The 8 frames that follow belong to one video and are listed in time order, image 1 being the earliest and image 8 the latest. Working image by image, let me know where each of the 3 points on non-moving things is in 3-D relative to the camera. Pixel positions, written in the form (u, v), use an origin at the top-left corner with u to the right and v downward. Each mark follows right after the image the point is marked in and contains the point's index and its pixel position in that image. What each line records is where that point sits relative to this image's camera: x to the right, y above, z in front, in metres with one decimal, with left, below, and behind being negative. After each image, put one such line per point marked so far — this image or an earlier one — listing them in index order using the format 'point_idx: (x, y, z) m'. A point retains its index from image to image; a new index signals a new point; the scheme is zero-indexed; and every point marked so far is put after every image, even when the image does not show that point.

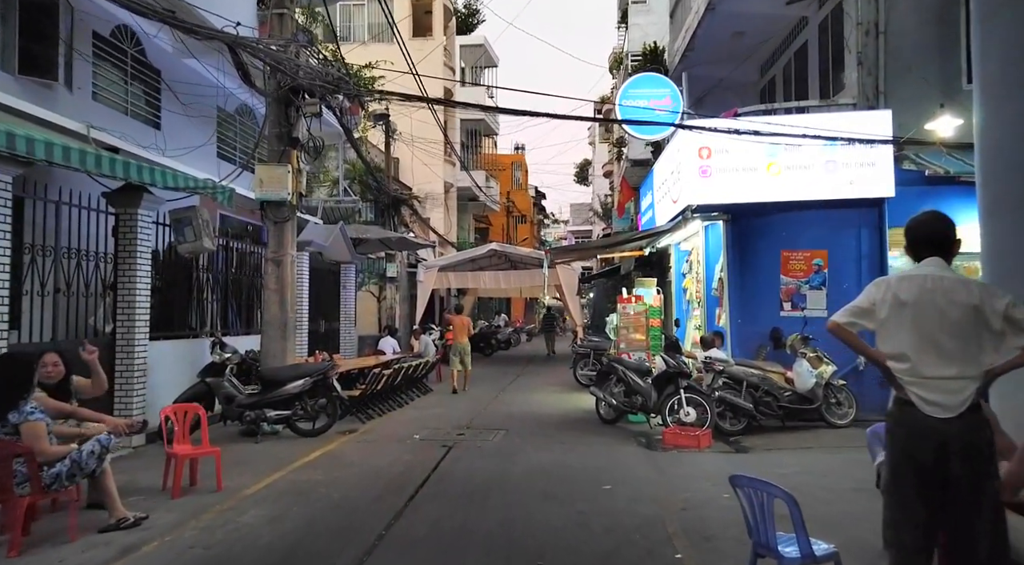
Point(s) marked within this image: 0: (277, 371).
0: (-2.8, -1.0, +9.0) m
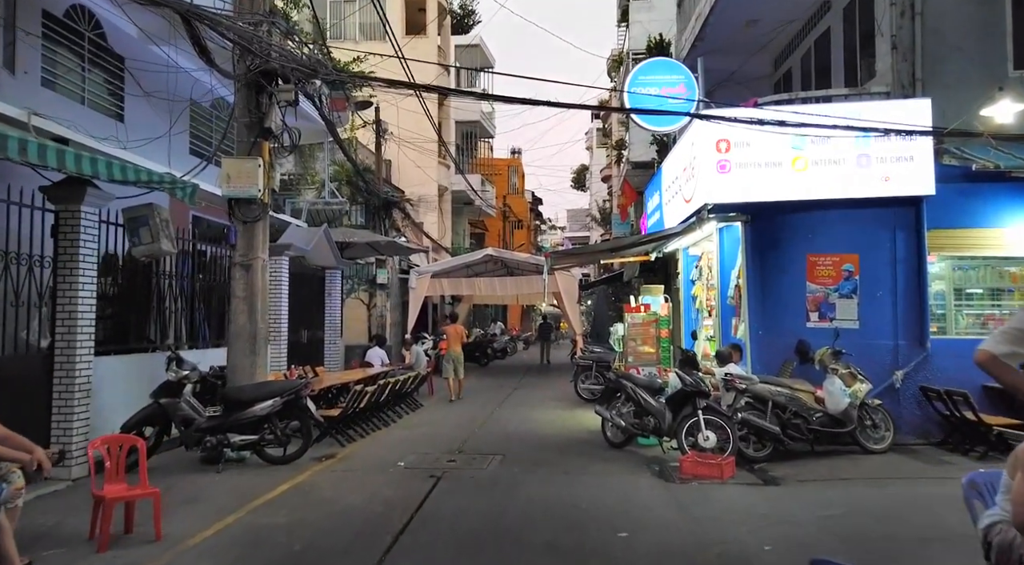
0: (-2.8, -1.1, +7.9) m
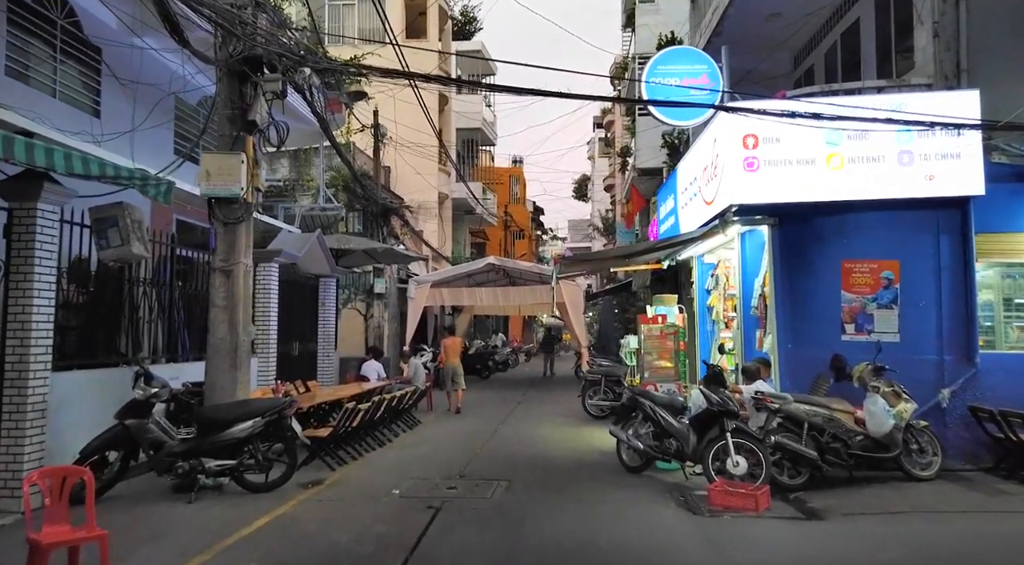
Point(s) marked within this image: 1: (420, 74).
0: (-2.7, -1.2, +7.1) m
1: (-1.0, +2.3, +8.3) m
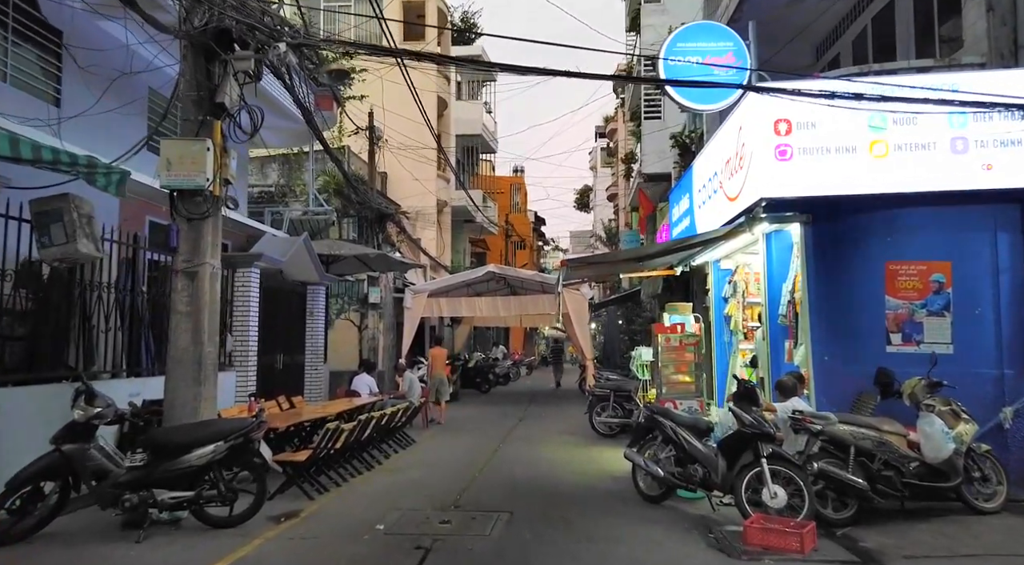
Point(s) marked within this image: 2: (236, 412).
0: (-2.7, -1.2, +6.1) m
1: (-1.0, +2.2, +7.4) m
2: (-3.0, -1.4, +8.2) m
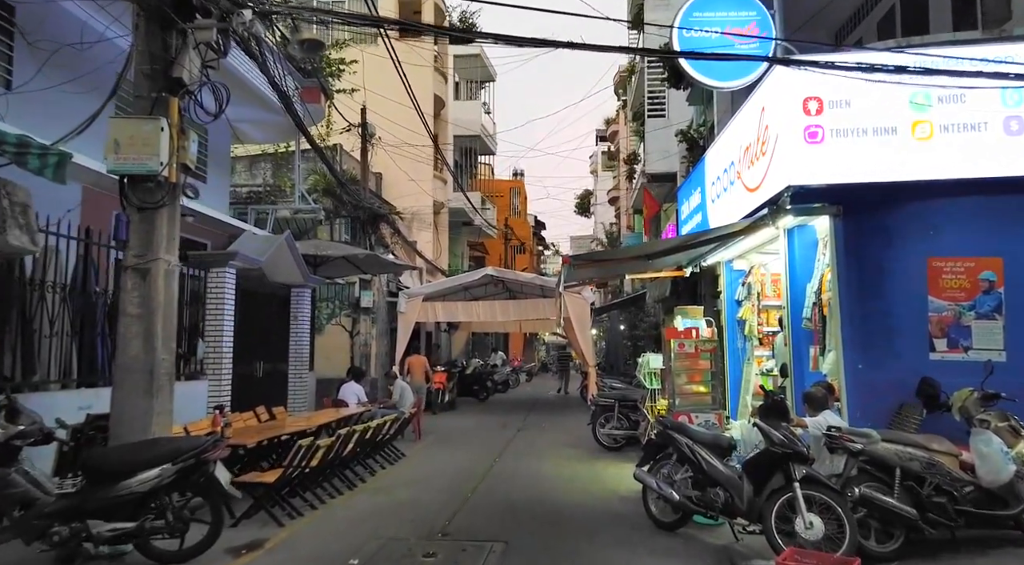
0: (-2.8, -1.2, +5.3) m
1: (-1.0, +2.3, +6.6) m
2: (-3.0, -1.4, +7.4) m
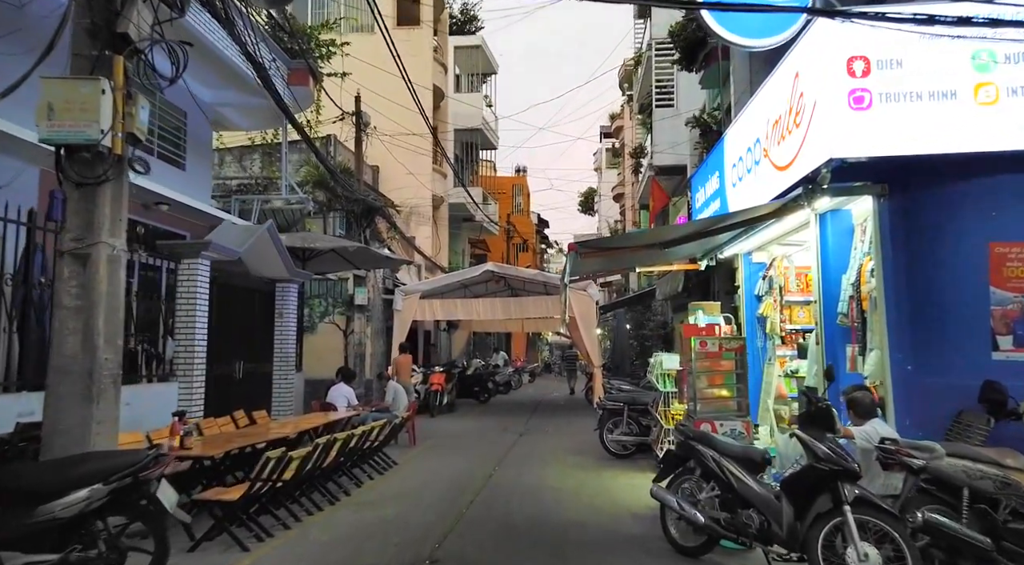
0: (-2.8, -1.1, +4.4) m
1: (-1.0, +2.3, +5.7) m
2: (-3.0, -1.3, +6.5) m
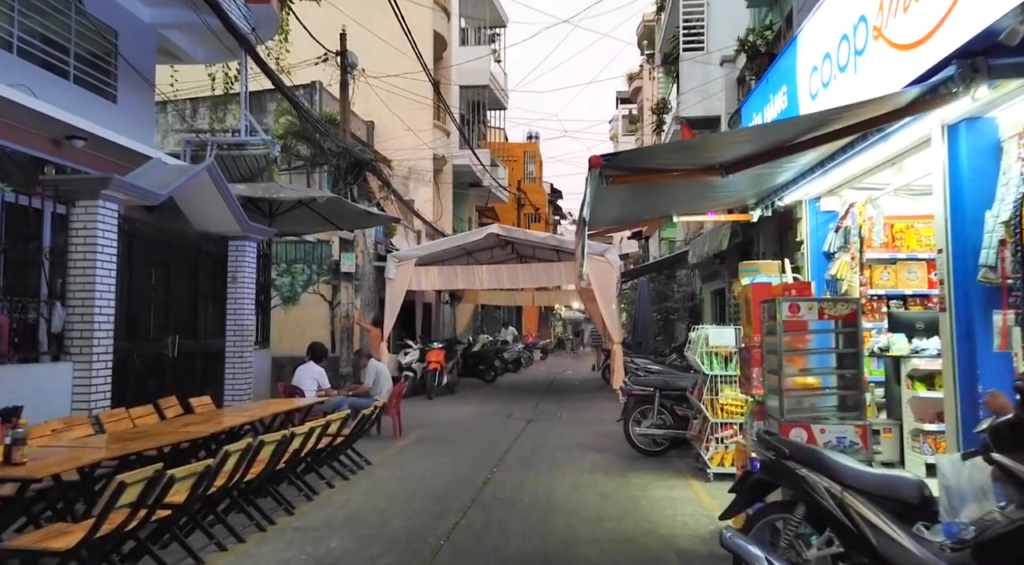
0: (-2.8, -0.8, +2.3) m
1: (-1.1, +2.7, +3.5) m
2: (-3.1, -0.9, +4.5) m
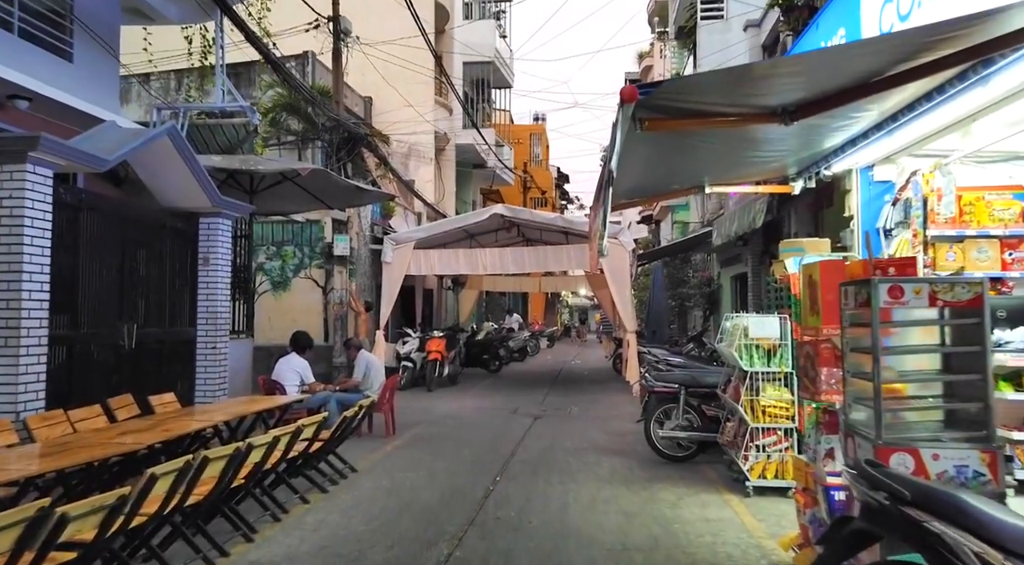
0: (-2.8, -0.7, +1.3) m
1: (-1.1, +2.8, +2.4) m
2: (-3.1, -0.8, +3.4) m
